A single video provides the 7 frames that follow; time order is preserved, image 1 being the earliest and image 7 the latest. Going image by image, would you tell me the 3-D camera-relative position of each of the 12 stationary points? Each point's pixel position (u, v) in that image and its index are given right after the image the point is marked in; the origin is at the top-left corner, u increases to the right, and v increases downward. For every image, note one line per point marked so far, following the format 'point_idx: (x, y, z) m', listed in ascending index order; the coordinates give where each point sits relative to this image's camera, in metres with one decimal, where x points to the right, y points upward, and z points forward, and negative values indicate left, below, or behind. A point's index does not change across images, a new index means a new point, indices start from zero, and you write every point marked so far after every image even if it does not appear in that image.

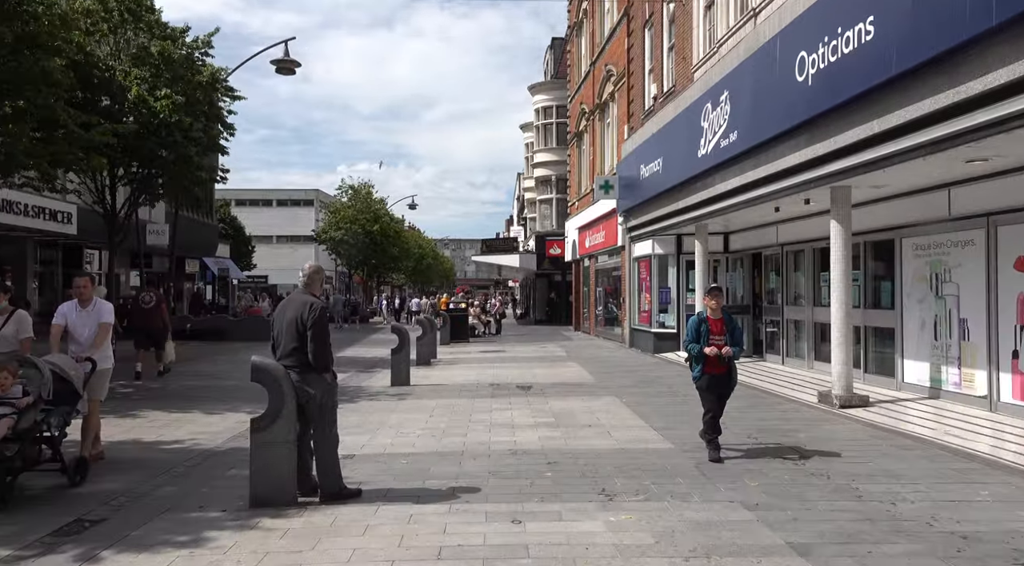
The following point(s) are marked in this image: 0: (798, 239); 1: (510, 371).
0: (+5.1, +0.8, +16.0) m
1: (-0.1, -1.7, +17.1) m
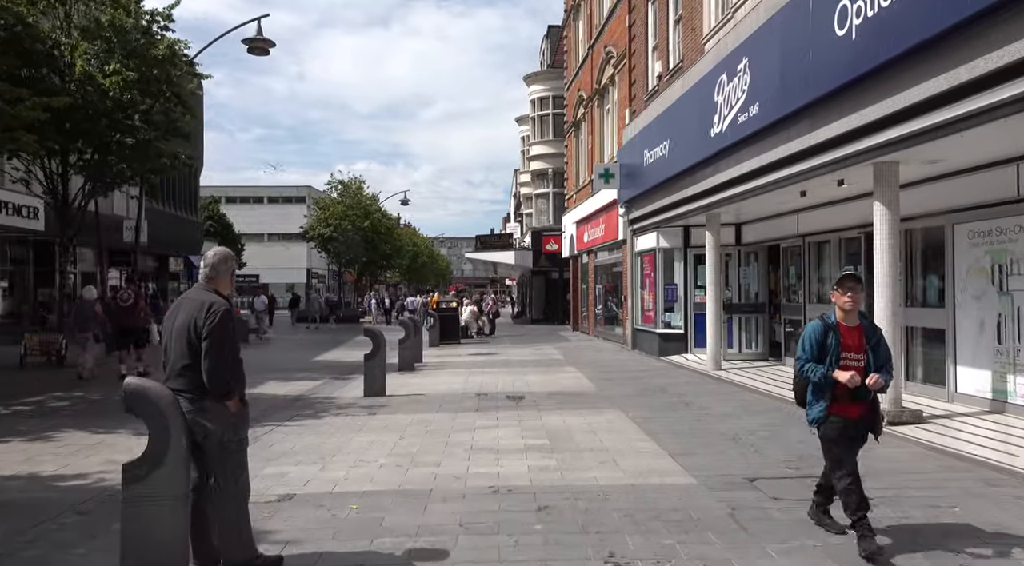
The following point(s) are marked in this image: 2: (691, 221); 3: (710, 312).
0: (+5.0, +0.9, +14.3) m
1: (-0.2, -1.6, +15.4) m
2: (+3.7, +1.3, +18.1) m
3: (+3.5, -0.5, +15.8) m
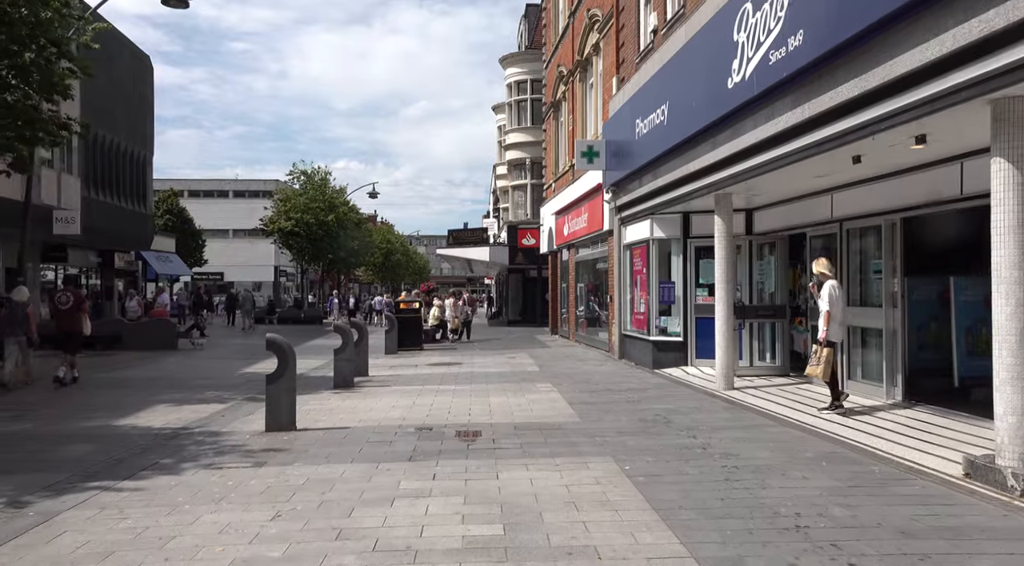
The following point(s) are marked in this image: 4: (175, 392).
0: (+4.4, +0.9, +11.1) m
1: (-0.8, -1.6, +12.1) m
2: (+3.1, +1.3, +14.9) m
3: (+2.9, -0.5, +12.6) m
4: (-5.2, -1.7, +13.8) m
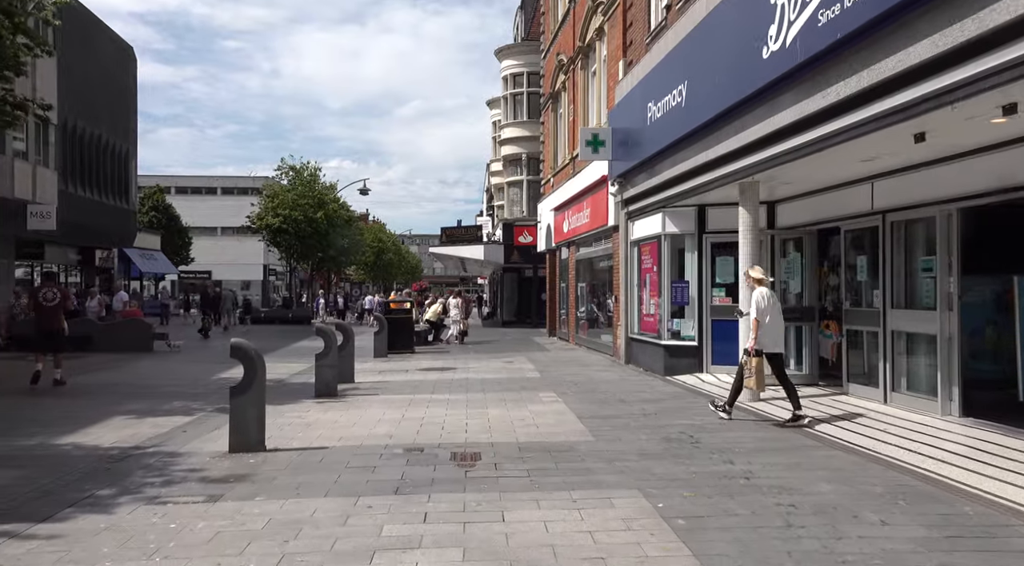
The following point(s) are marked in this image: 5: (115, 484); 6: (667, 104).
0: (+4.5, +0.9, +9.8) m
1: (-0.8, -1.6, +10.8) m
2: (+3.1, +1.3, +13.6) m
3: (+2.9, -0.4, +11.4) m
4: (-5.2, -1.7, +12.4) m
5: (-3.1, -1.6, +7.0) m
6: (+2.4, +2.8, +13.9) m
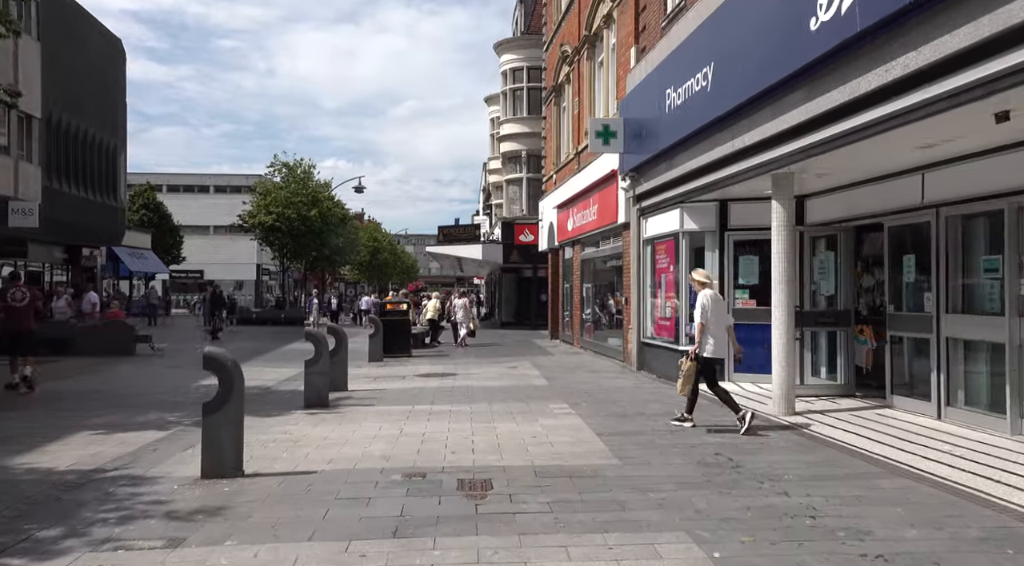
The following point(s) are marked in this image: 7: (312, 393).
0: (+4.6, +0.9, +8.8) m
1: (-0.6, -1.6, +9.7) m
2: (+3.2, +1.3, +12.5) m
3: (+3.1, -0.5, +10.3) m
4: (-5.1, -1.6, +11.3) m
5: (-3.0, -1.6, +5.9) m
6: (+2.5, +2.8, +12.8) m
7: (-2.7, -1.5, +12.1) m
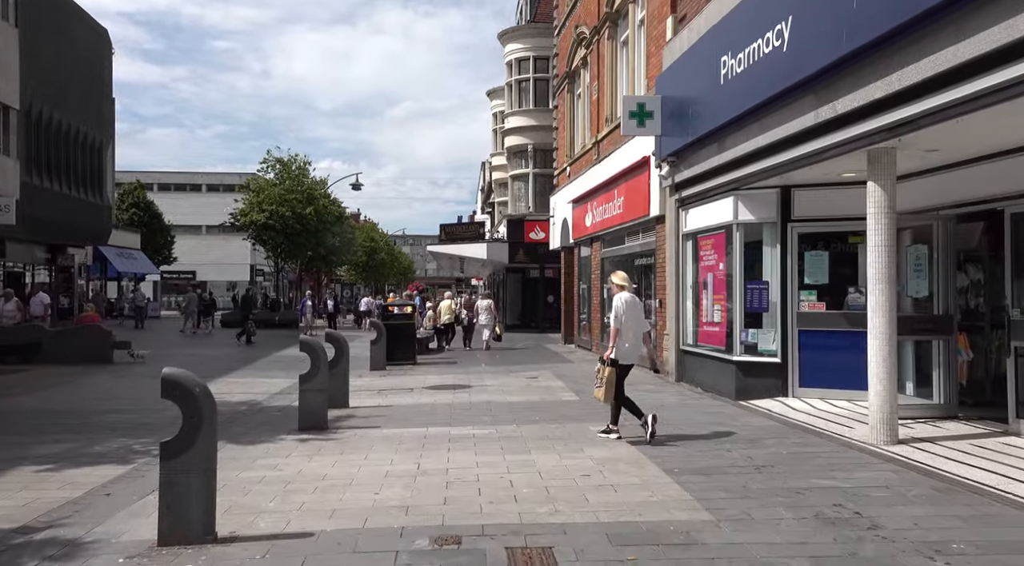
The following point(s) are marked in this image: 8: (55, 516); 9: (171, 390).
0: (+5.0, +0.9, +7.0) m
1: (-0.3, -1.6, +7.8) m
2: (+3.5, +1.3, +10.7) m
3: (+3.4, -0.5, +8.5) m
4: (-4.7, -1.7, +9.4) m
5: (-2.6, -1.6, +4.0) m
6: (+2.8, +2.8, +11.0) m
7: (-2.3, -1.5, +10.2) m
8: (-3.2, -1.6, +6.3) m
9: (-2.0, -0.6, +5.4) m
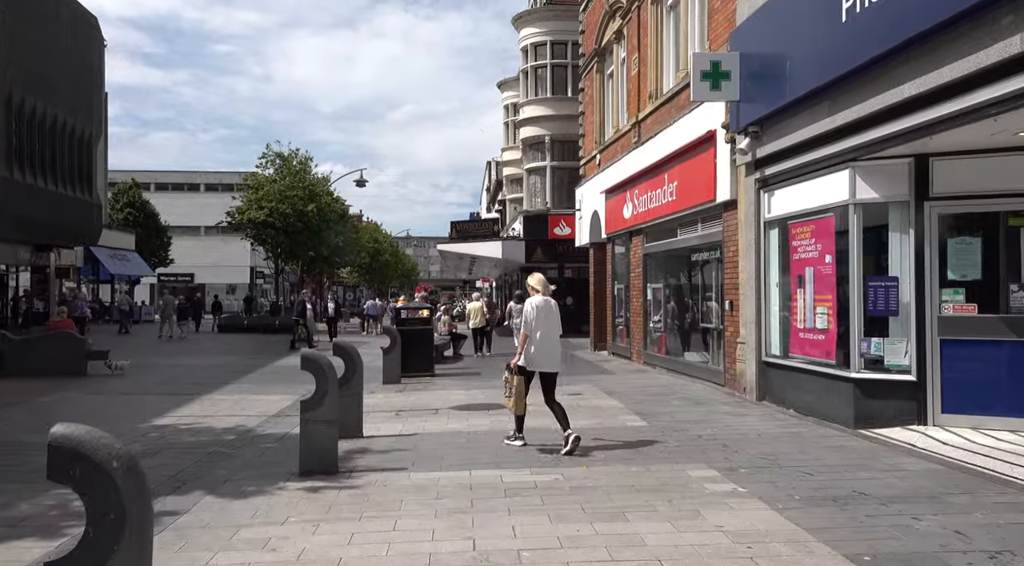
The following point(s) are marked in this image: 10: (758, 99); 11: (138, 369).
0: (+5.6, +1.0, +4.5) m
1: (+0.3, -1.5, +5.4) m
2: (+4.1, +1.4, +8.2) m
3: (+4.0, -0.4, +6.0) m
4: (-4.1, -1.6, +7.0) m
5: (-2.0, -1.5, +1.6) m
6: (+3.4, +2.8, +8.5) m
7: (-1.7, -1.5, +7.7) m
8: (-2.6, -1.6, +3.8) m
9: (-1.4, -0.6, +2.9) m
10: (+3.1, +2.4, +11.3) m
11: (-7.5, -1.7, +17.8) m
